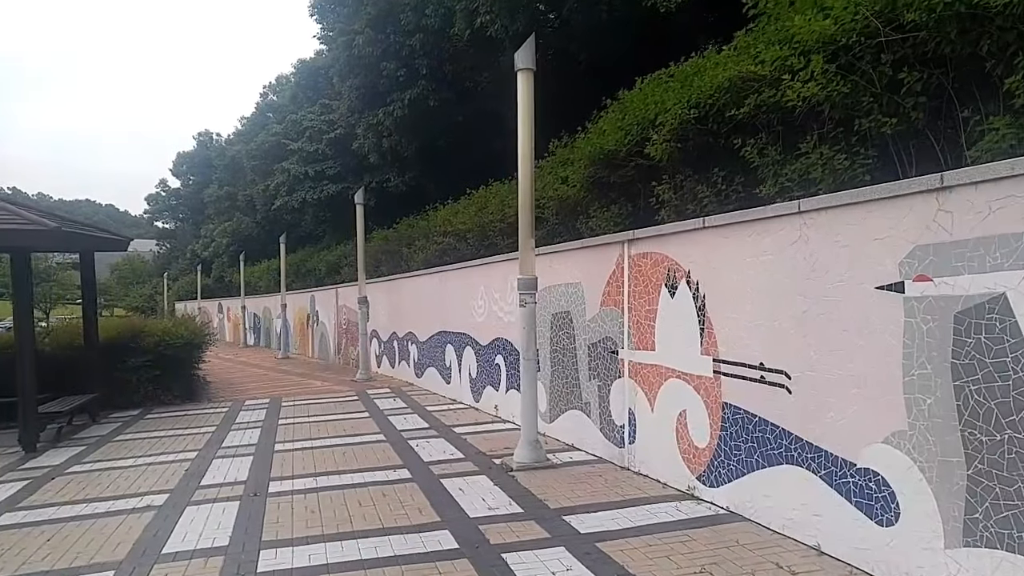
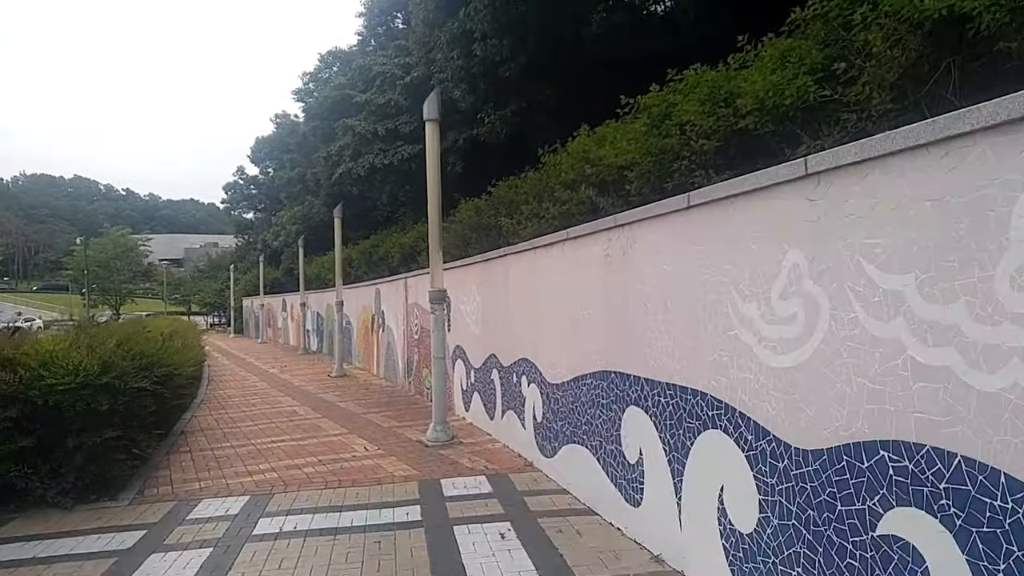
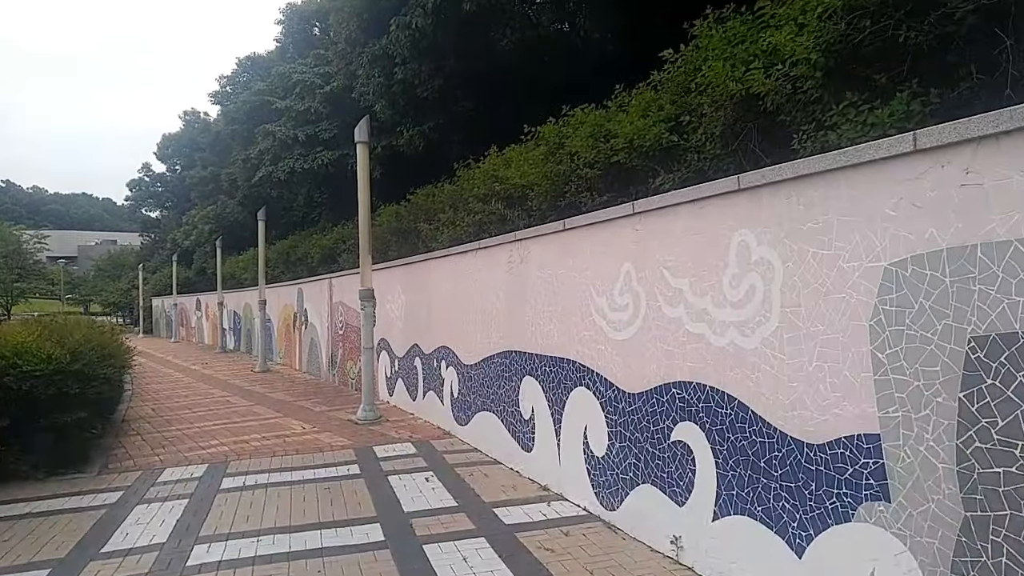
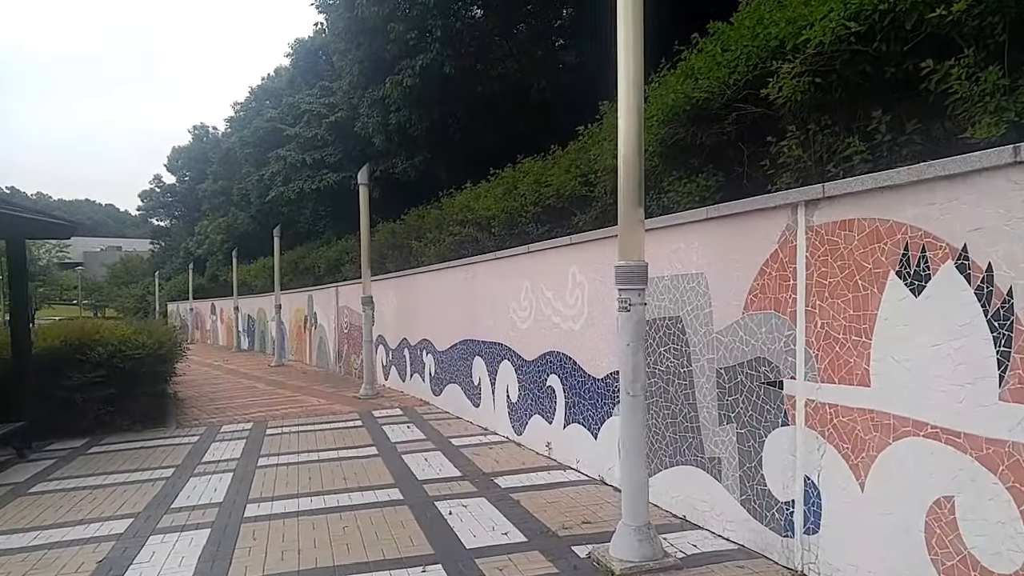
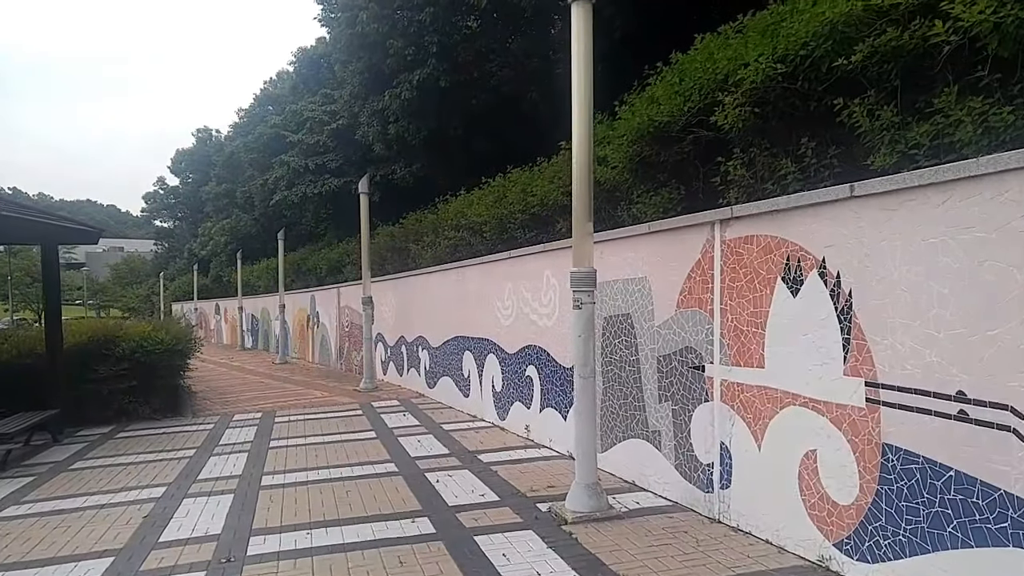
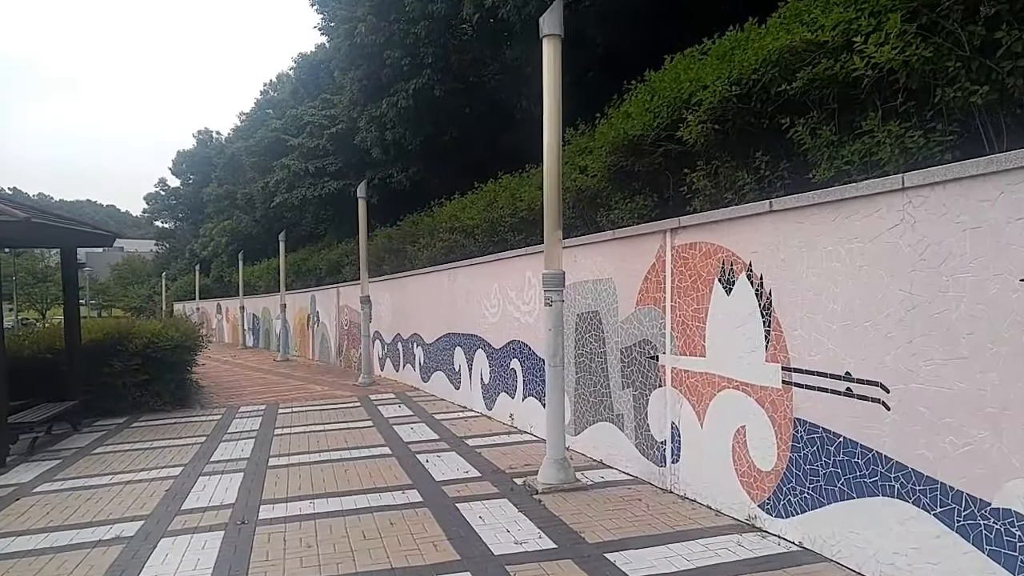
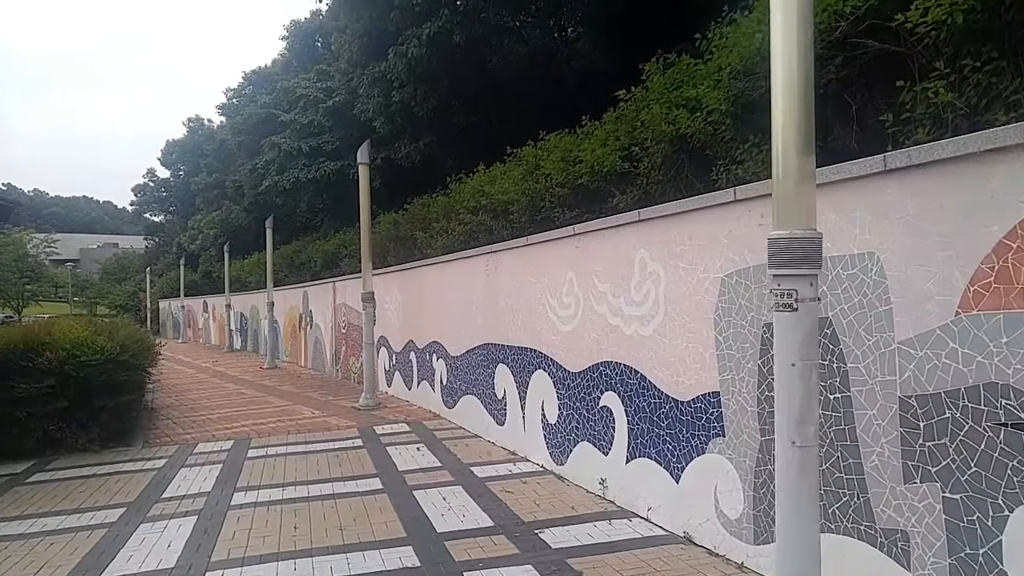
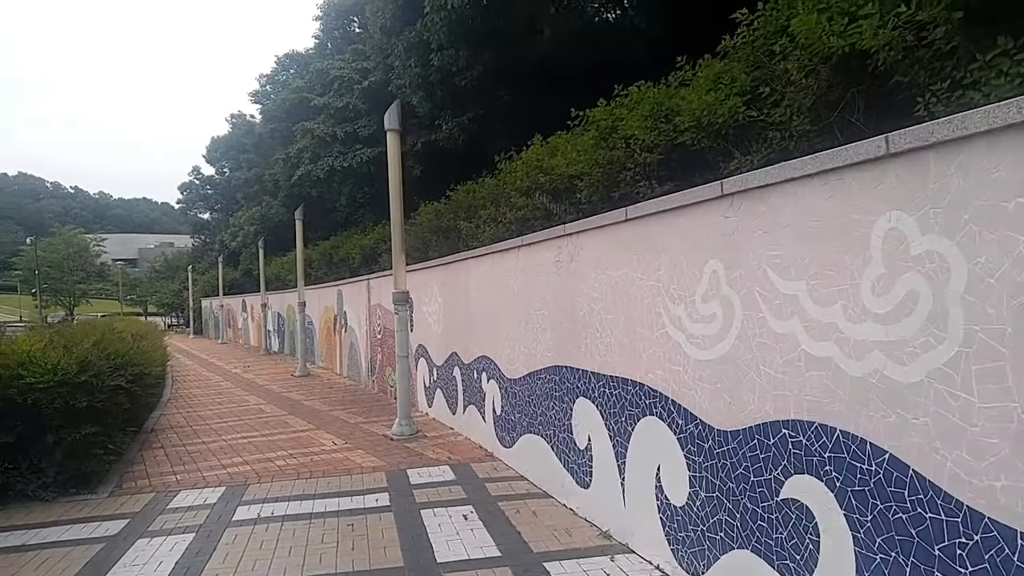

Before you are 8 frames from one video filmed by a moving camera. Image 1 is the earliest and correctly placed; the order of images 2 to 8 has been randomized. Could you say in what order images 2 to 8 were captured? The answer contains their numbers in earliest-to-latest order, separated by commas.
6, 5, 4, 7, 3, 8, 2
